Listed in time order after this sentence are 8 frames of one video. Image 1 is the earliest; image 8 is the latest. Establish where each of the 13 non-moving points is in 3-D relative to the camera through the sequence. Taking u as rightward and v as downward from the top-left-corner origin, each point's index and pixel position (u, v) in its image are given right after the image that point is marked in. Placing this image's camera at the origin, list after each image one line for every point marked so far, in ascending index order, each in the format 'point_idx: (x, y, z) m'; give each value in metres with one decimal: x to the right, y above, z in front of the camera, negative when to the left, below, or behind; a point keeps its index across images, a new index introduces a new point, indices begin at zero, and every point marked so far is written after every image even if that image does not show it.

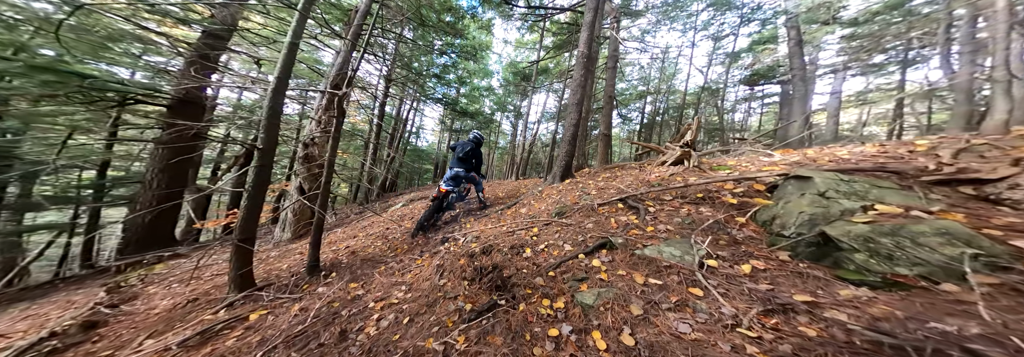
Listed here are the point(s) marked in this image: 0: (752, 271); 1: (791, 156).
0: (+1.7, -0.7, +1.5) m
1: (+5.0, +0.4, +3.6) m
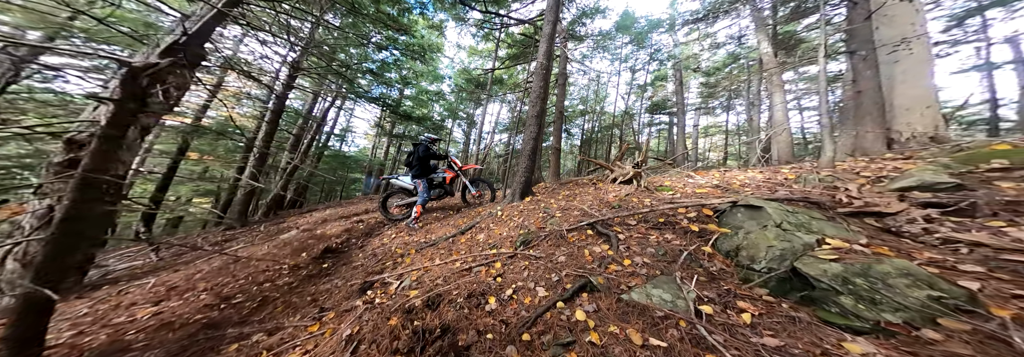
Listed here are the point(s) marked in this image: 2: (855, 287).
0: (+1.5, -0.9, +1.3) m
1: (+4.2, 0.0, +4.3) m
2: (+2.1, -0.7, +1.3) m
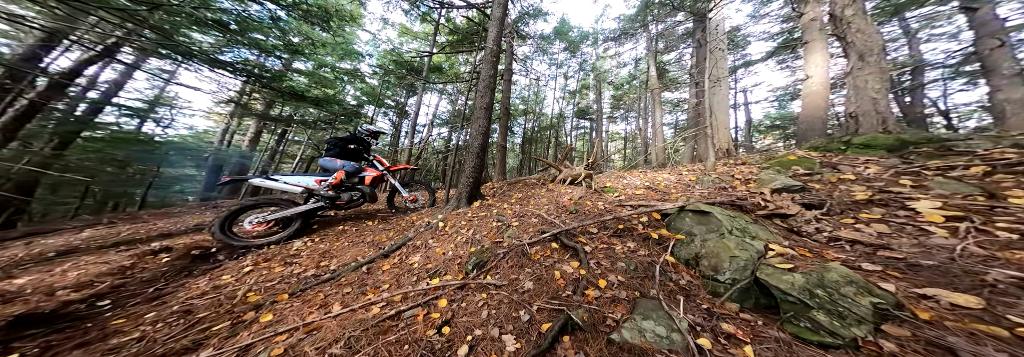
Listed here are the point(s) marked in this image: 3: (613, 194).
0: (+1.4, -1.0, +1.2) m
1: (+3.0, 0.0, +4.8) m
2: (+2.0, -0.8, +1.3) m
3: (+2.0, -0.3, +3.9) m
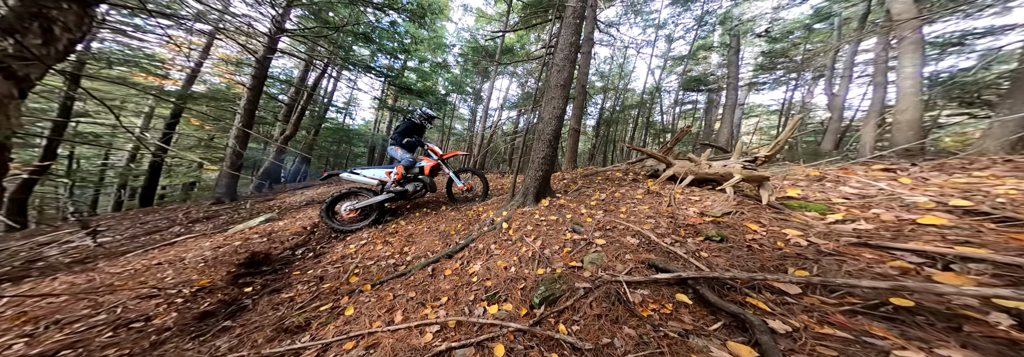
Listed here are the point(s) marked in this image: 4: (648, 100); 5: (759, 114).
0: (+1.6, -1.2, -0.1) m
1: (+4.4, 0.0, +2.7) m
2: (+2.1, -0.9, -0.2) m
3: (+3.1, -0.3, +2.1) m
4: (+12.3, +7.1, +18.3) m
5: (+19.1, +5.1, +15.9) m
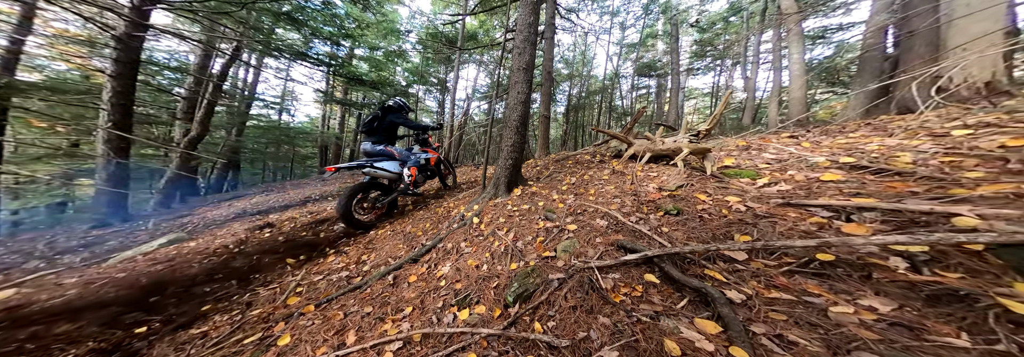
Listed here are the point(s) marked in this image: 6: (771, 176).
0: (+1.6, -1.1, 0.0) m
1: (+3.9, +0.4, +3.0) m
2: (+2.1, -0.8, 0.0) m
3: (+2.7, 0.0, +2.3) m
4: (+9.1, +8.7, +19.2) m
5: (+16.3, +7.2, +17.9) m
6: (+2.9, 0.0, +2.4) m
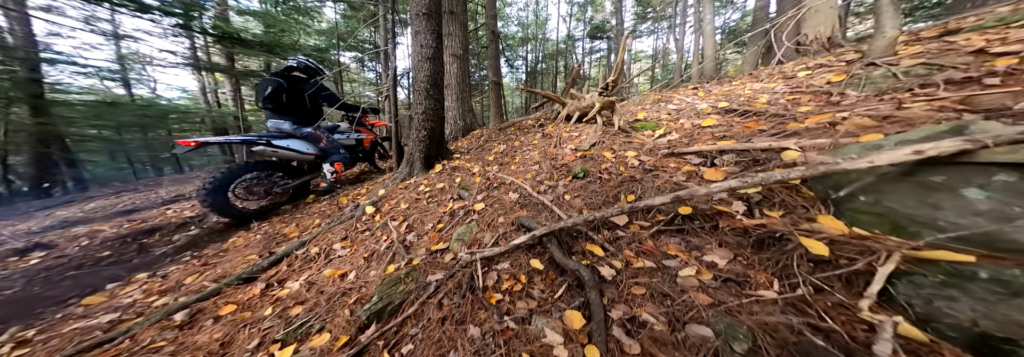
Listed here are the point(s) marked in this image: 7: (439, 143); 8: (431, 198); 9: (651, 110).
0: (+1.0, -1.0, 0.0) m
1: (+2.6, +1.0, +3.1) m
2: (+1.5, -0.7, 0.0) m
3: (+1.6, +0.4, +2.3) m
4: (+4.5, +11.7, +18.6) m
5: (+11.9, +10.8, +18.6) m
6: (+1.8, +0.5, +2.4) m
7: (-1.2, +0.5, +3.2) m
8: (-1.0, -0.2, +2.4) m
9: (+2.1, +0.9, +3.1) m
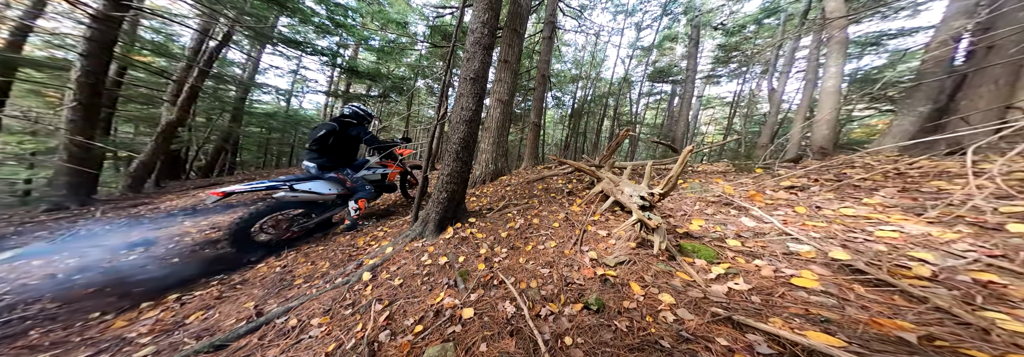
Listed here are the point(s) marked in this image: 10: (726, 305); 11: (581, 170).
0: (+0.4, -1.7, -0.5) m
1: (+2.9, -0.4, +2.4) m
2: (+1.0, -1.5, -0.6) m
3: (+1.7, -0.7, +1.7) m
4: (+9.3, +7.8, +18.1) m
5: (+16.3, +5.7, +16.7) m
6: (+1.9, -0.7, +1.8) m
7: (-0.9, -0.4, +3.2) m
8: (-0.9, -1.0, +2.2) m
9: (+2.4, -0.4, +2.4) m
10: (+1.4, -0.8, +1.4) m
11: (+1.2, +0.2, +3.5) m
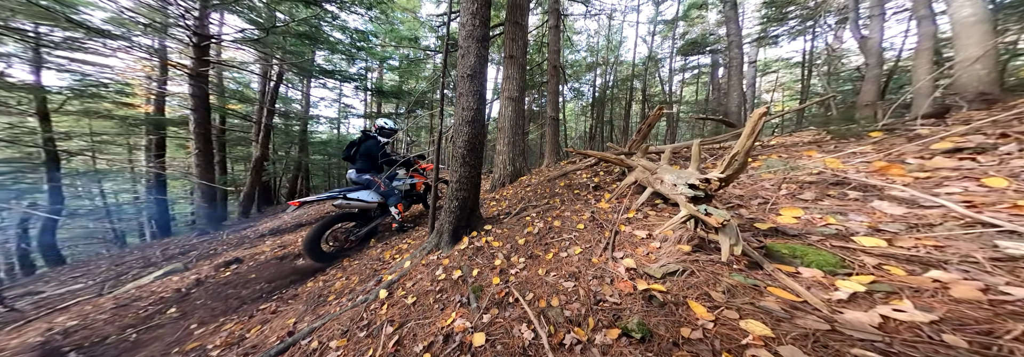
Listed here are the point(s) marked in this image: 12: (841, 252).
0: (+0.2, -1.6, -1.0) m
1: (+3.0, -0.1, +1.6) m
2: (+0.8, -1.4, -1.1) m
3: (+1.8, -0.5, +1.1) m
4: (+10.9, +8.4, +16.4) m
5: (+17.8, +7.0, +13.9) m
6: (+1.9, -0.5, +1.1) m
7: (-0.6, -0.4, +2.9) m
8: (-0.7, -1.0, +2.0) m
9: (+2.5, -0.2, +1.7) m
10: (+1.4, -0.7, +0.8) m
11: (+1.4, +0.3, +3.0) m
12: (+2.1, -0.4, +1.3) m
